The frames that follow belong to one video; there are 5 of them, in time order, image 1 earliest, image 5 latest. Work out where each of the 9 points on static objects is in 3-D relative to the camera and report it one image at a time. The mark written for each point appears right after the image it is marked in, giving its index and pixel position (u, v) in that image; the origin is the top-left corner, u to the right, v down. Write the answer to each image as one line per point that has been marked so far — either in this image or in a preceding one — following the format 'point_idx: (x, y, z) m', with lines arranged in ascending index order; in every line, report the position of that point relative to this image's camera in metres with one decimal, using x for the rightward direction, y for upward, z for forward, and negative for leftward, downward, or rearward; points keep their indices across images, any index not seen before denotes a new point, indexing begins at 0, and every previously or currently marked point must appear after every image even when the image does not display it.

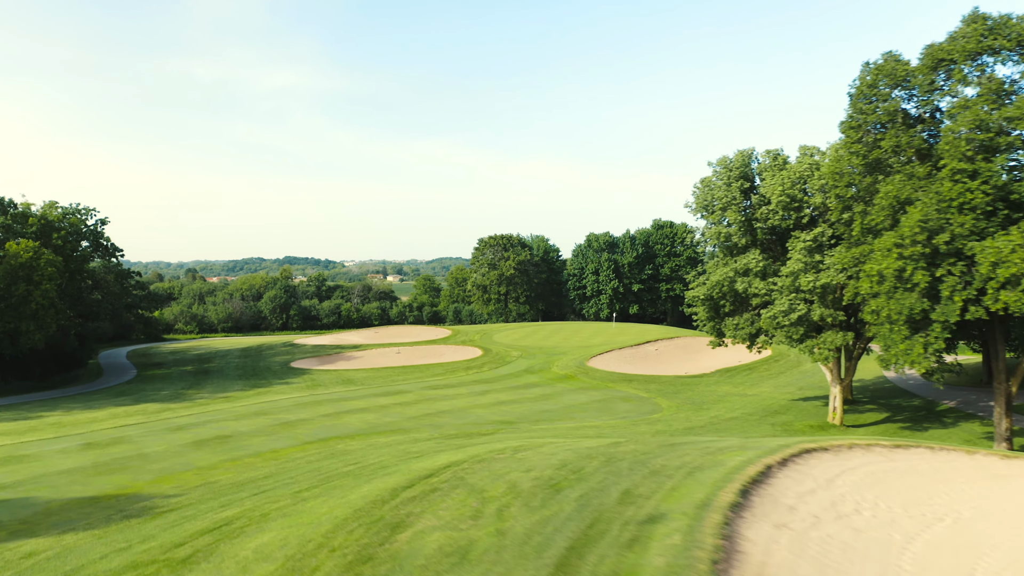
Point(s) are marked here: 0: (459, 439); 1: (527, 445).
0: (-0.9, -2.8, +15.4) m
1: (+0.3, -2.4, +13.3) m
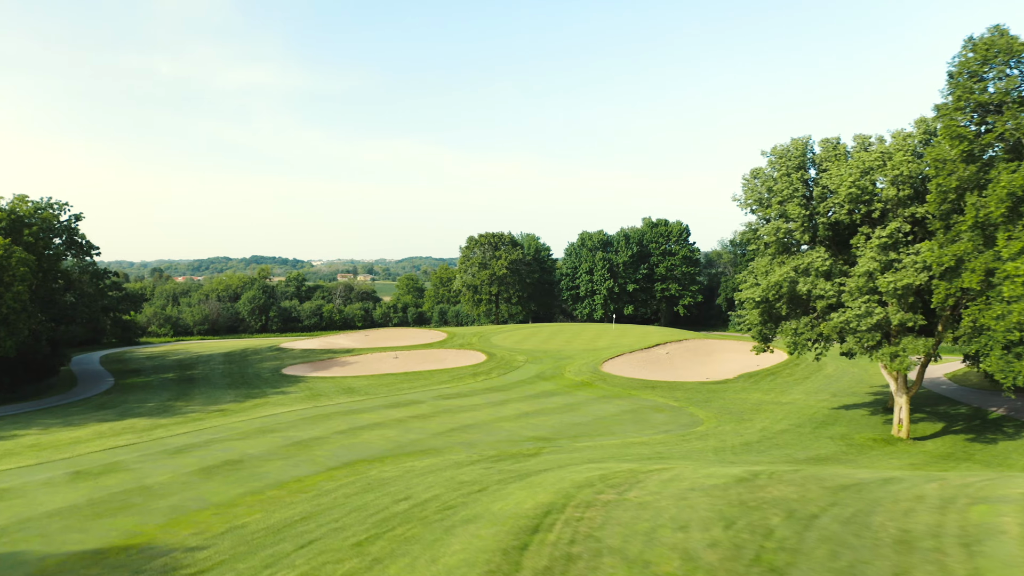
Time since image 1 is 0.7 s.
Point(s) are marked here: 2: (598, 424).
0: (-0.1, -2.8, +13.5) m
1: (+1.2, -2.5, +11.5) m
2: (+2.0, -3.1, +18.9) m
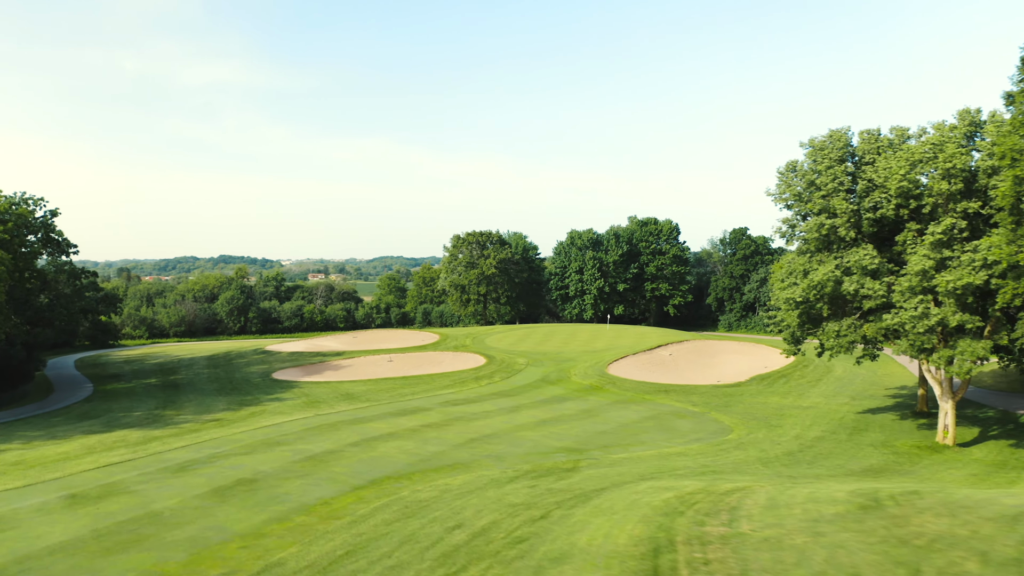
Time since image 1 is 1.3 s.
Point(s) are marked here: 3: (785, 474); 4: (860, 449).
0: (+0.5, -2.8, +12.4) m
1: (+1.9, -2.5, +10.4) m
2: (+2.4, -3.1, +17.8) m
3: (+4.2, -2.9, +12.9) m
4: (+6.6, -3.1, +16.0) m
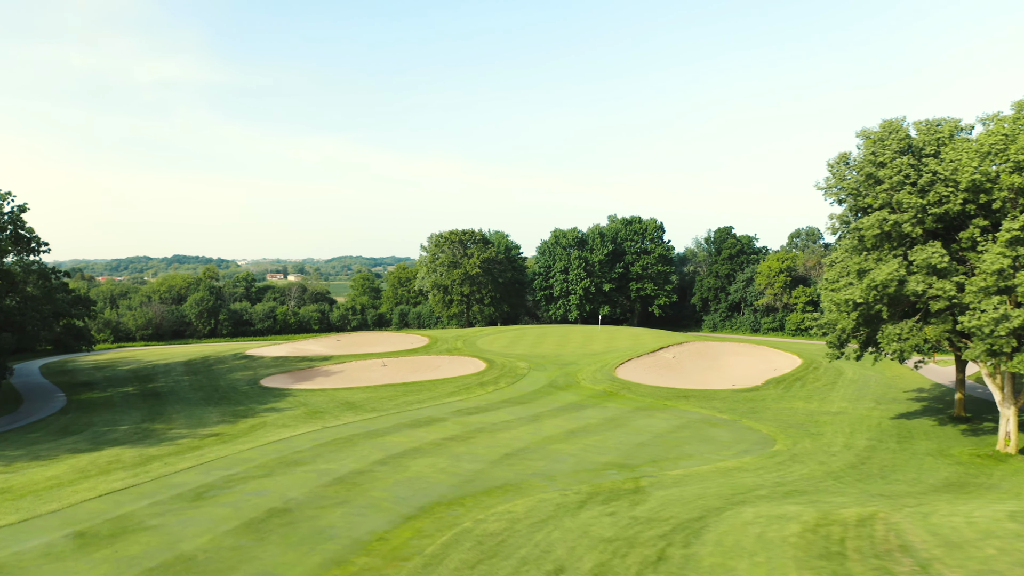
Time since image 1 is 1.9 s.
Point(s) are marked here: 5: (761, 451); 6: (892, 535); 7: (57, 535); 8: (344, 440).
0: (+1.4, -2.8, +11.1) m
1: (+2.9, -2.5, +9.1) m
2: (+3.0, -3.1, +16.6) m
3: (+5.1, -2.9, +11.8) m
4: (+7.3, -3.1, +15.0) m
5: (+4.7, -3.1, +16.0) m
6: (+3.5, -2.3, +7.7) m
7: (-5.2, -2.8, +9.6) m
8: (-3.3, -3.0, +16.3) m
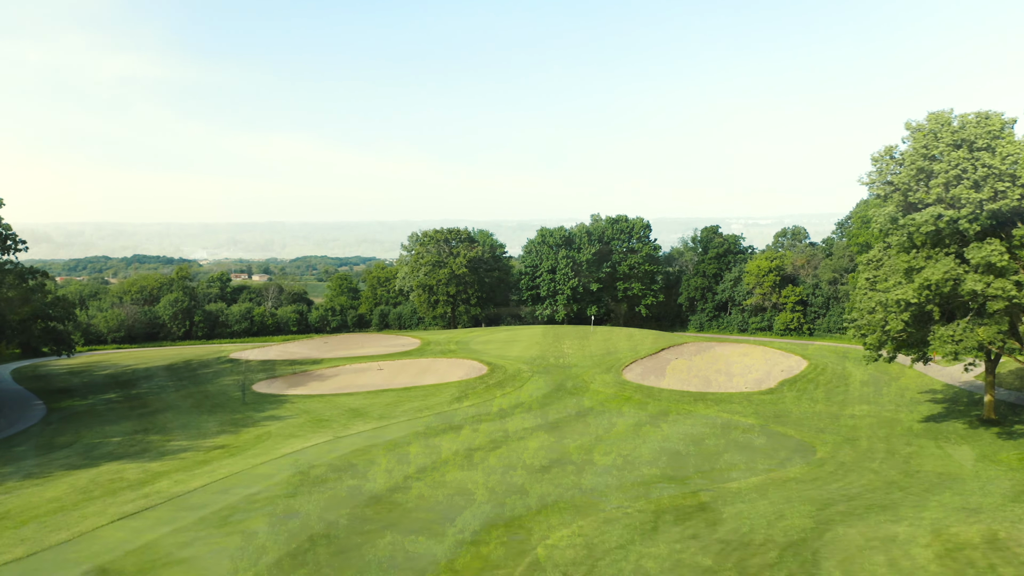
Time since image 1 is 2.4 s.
0: (+2.2, -2.8, +10.2) m
1: (+3.7, -2.5, +8.3) m
2: (+3.5, -3.1, +15.7) m
3: (+5.8, -2.9, +11.0) m
4: (+7.9, -3.1, +14.3) m
5: (+5.2, -3.1, +15.2) m
6: (+4.4, -2.3, +6.9) m
7: (-4.4, -2.8, +8.4) m
8: (-2.7, -3.0, +15.2) m
